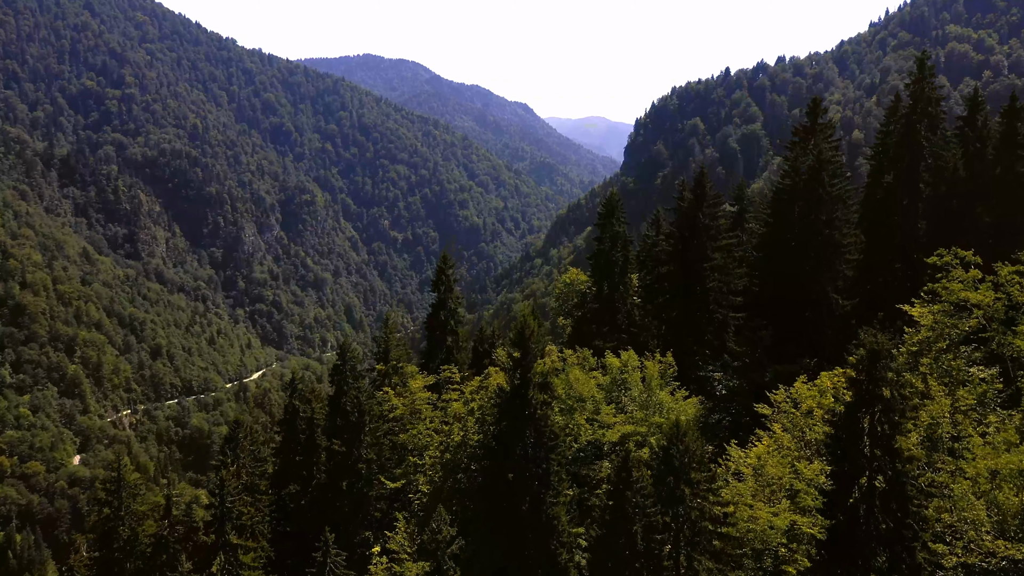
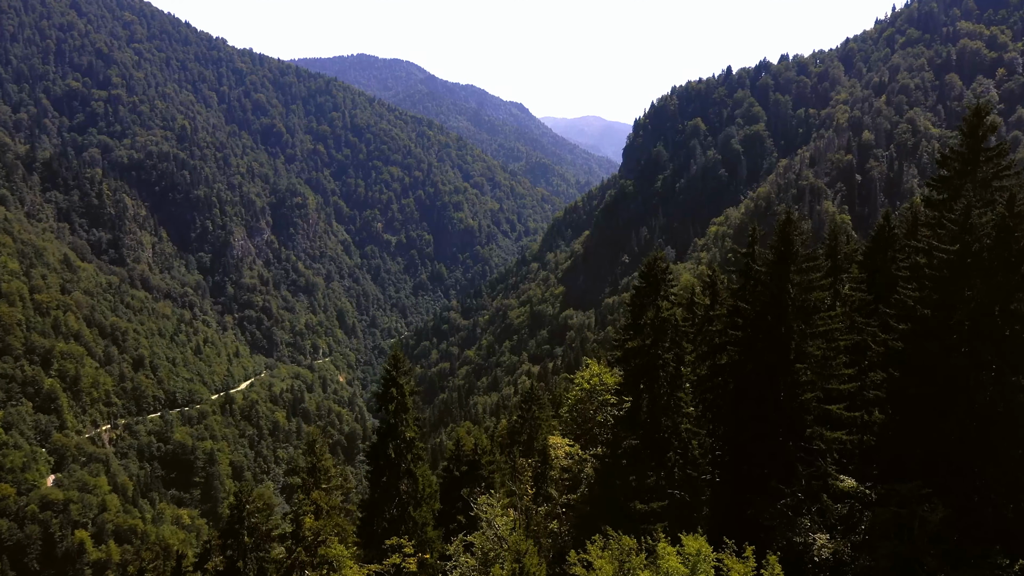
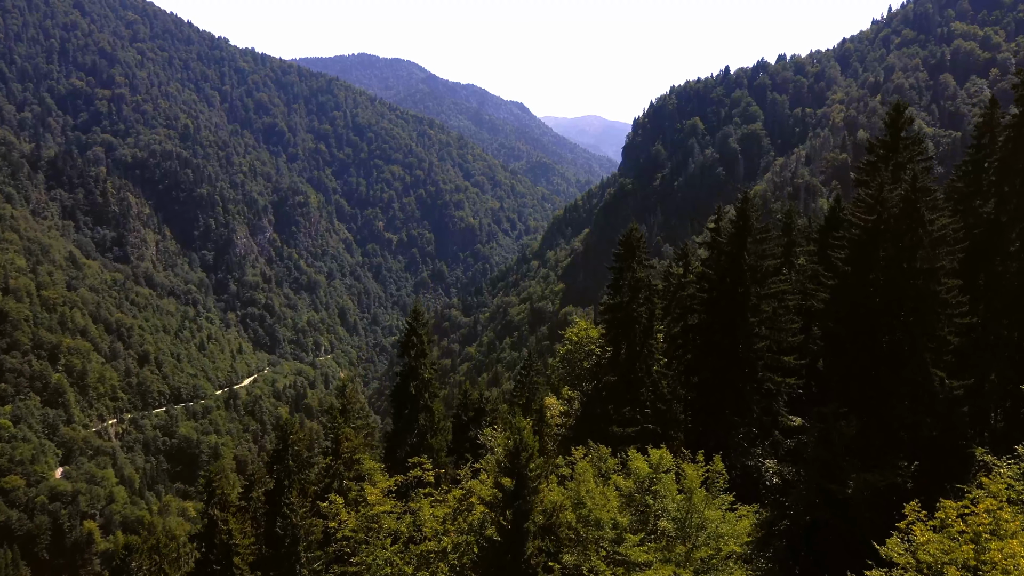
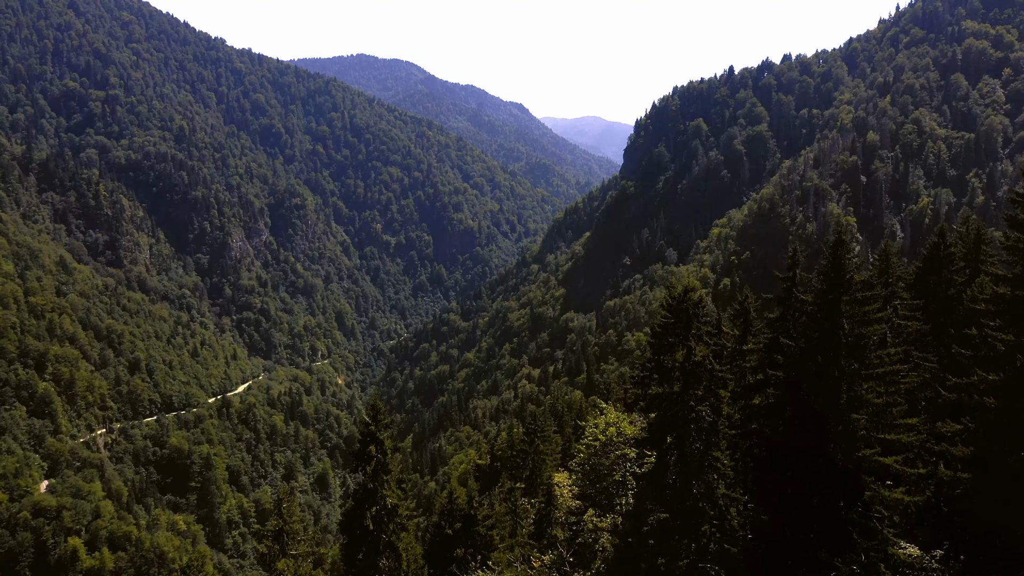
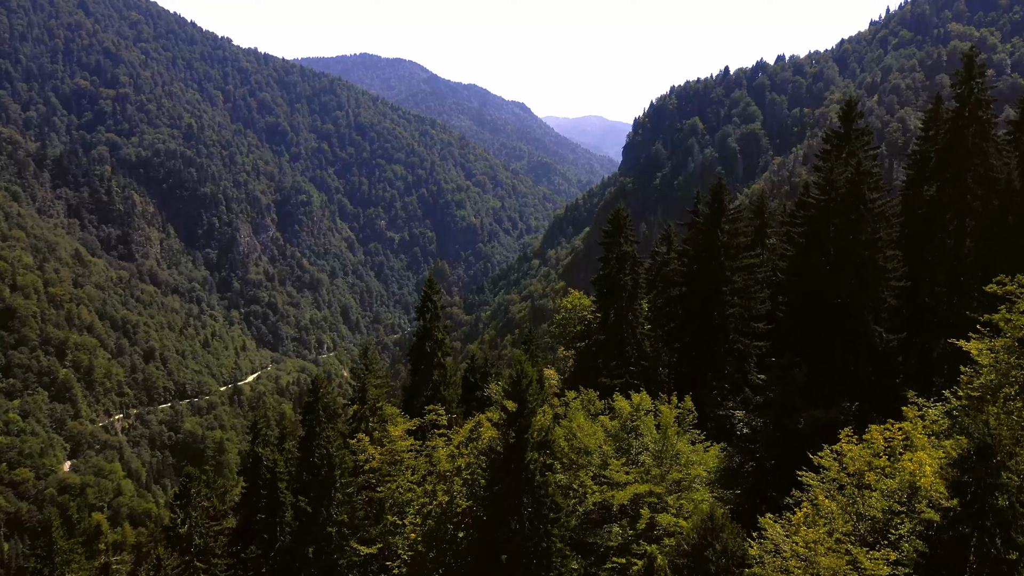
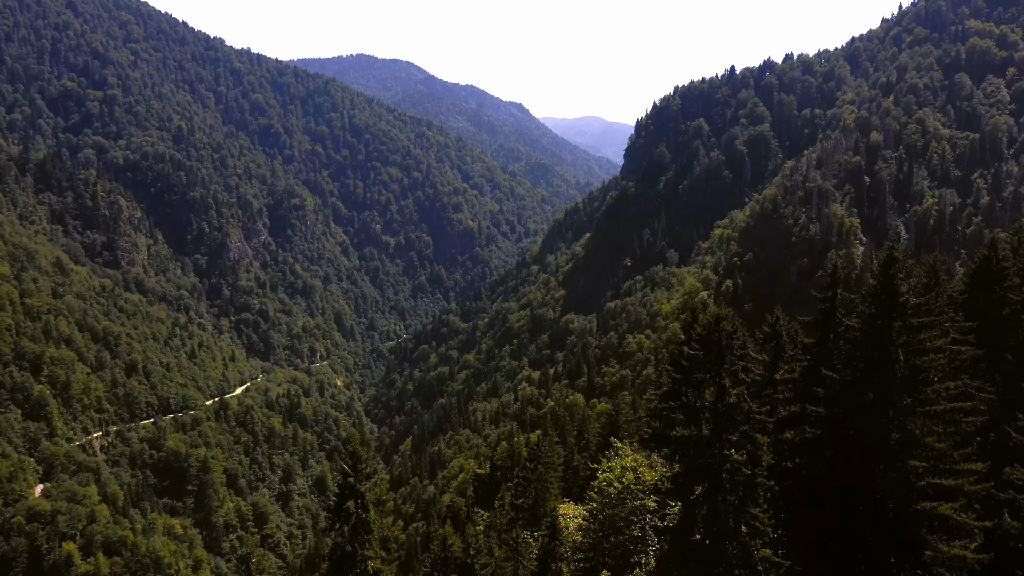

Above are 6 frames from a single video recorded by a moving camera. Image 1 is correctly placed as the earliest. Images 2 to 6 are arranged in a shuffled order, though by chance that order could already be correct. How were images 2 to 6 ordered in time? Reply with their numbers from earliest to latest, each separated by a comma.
5, 3, 2, 4, 6
